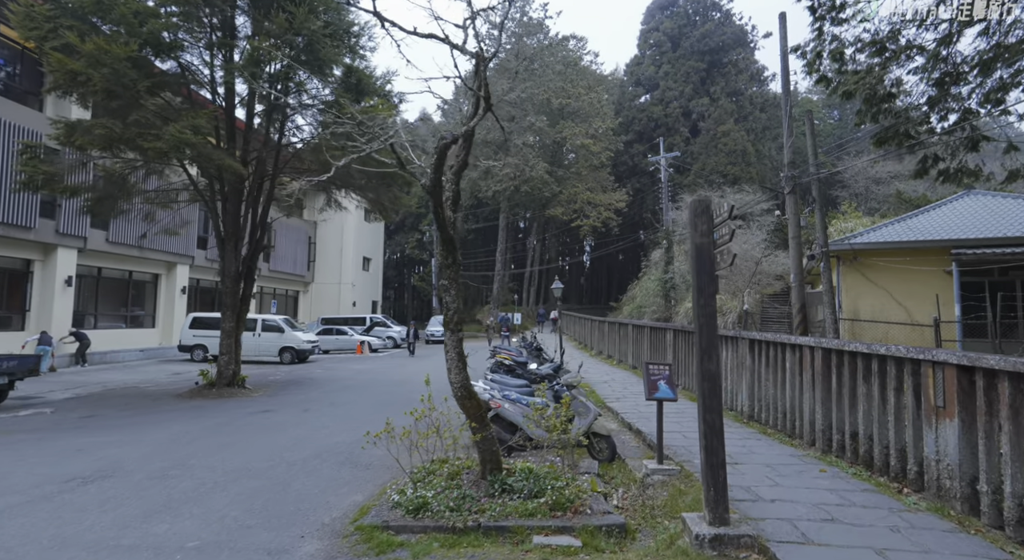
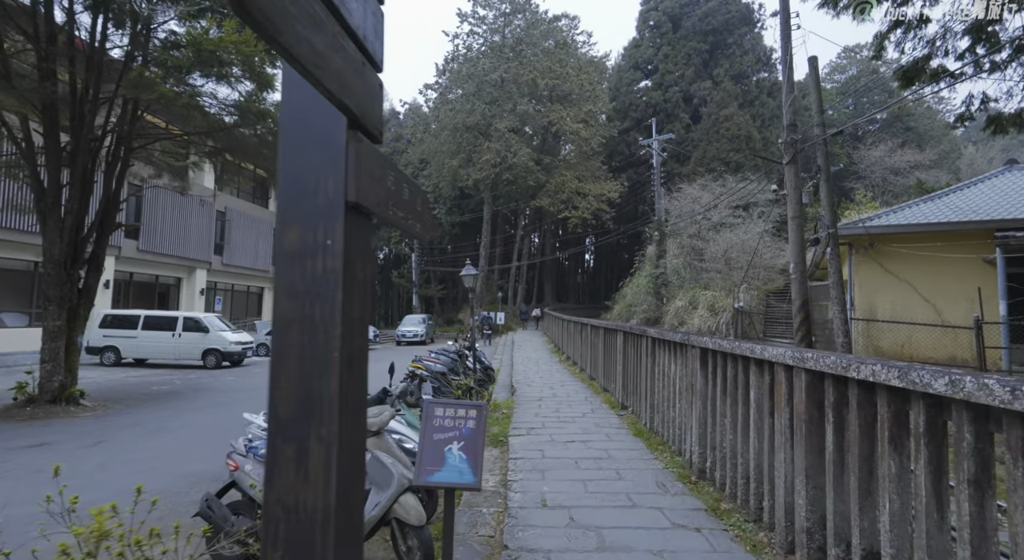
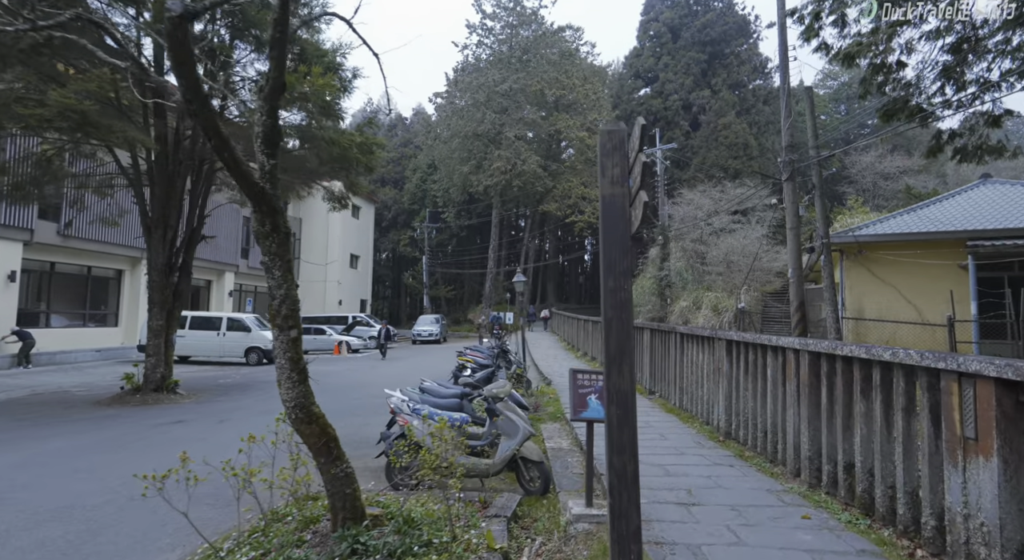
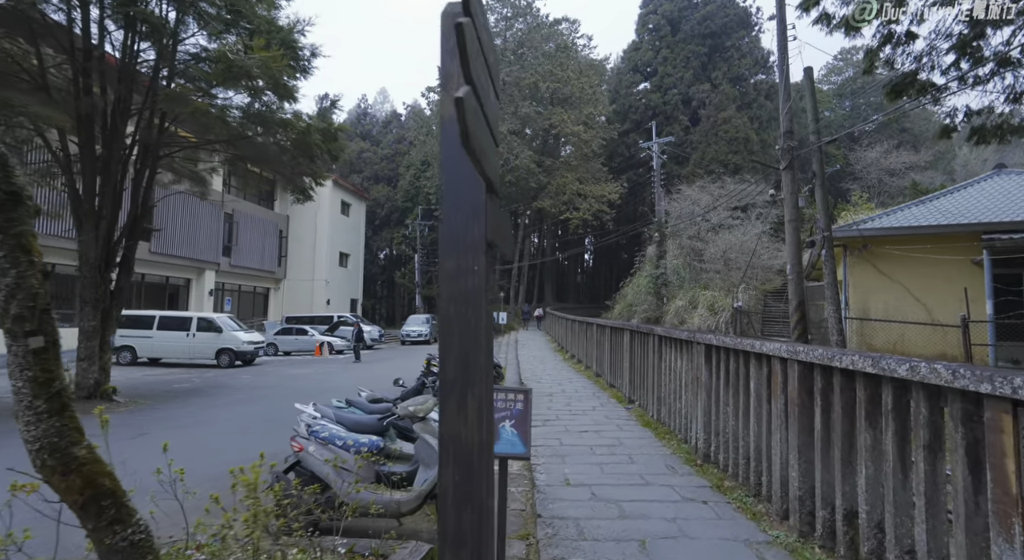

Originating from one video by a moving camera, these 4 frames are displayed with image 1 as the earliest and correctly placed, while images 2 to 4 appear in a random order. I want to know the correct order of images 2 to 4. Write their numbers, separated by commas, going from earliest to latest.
3, 4, 2
